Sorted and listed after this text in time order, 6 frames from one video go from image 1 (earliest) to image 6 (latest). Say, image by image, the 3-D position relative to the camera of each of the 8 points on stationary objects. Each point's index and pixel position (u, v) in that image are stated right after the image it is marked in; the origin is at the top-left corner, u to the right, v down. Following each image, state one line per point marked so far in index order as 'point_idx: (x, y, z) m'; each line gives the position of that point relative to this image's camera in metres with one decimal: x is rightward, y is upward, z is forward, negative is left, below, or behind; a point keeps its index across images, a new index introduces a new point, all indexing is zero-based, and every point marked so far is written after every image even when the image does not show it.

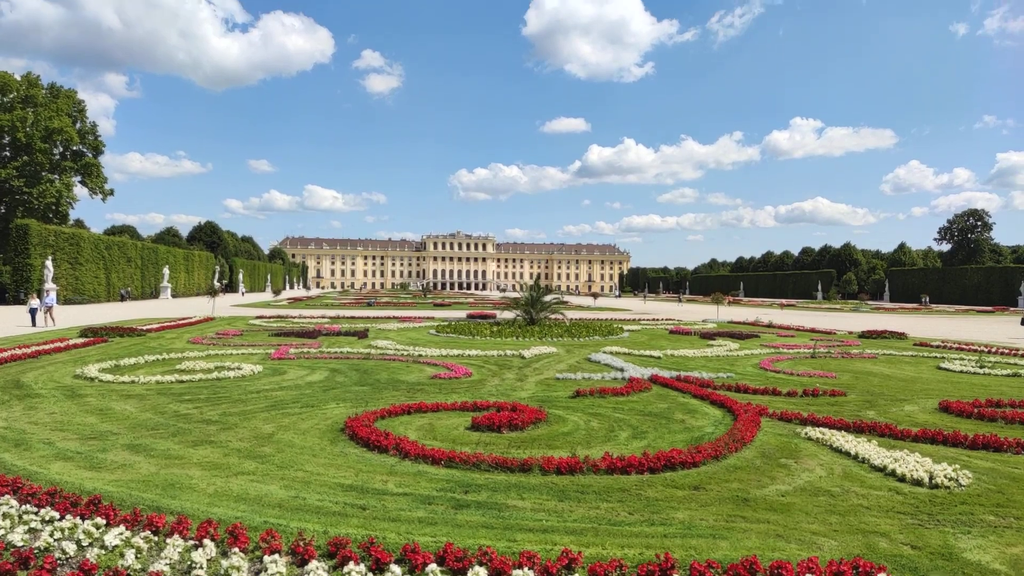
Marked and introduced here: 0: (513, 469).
0: (0.0, -1.4, +5.6) m
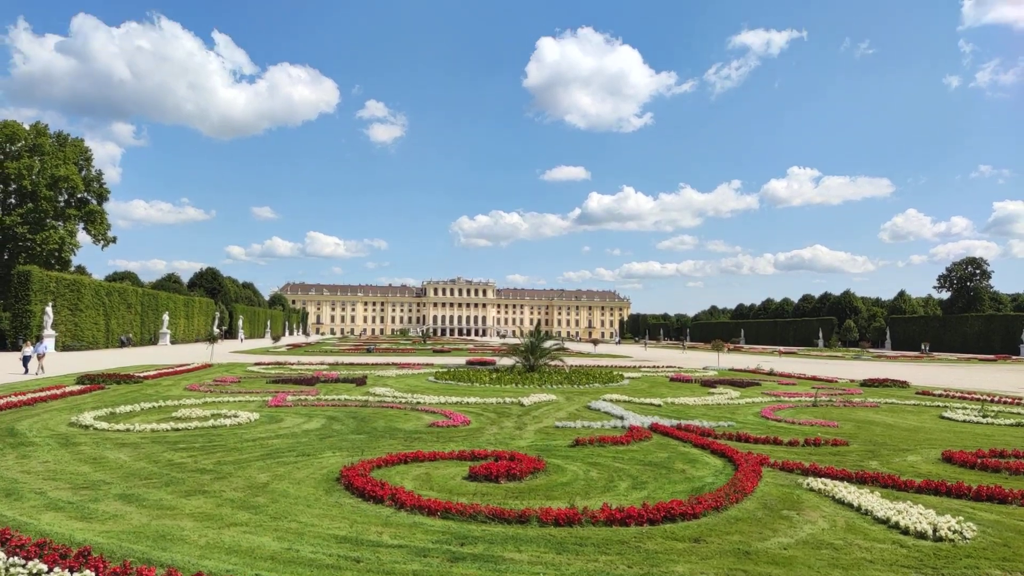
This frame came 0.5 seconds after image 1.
0: (0.0, -1.8, +5.5) m
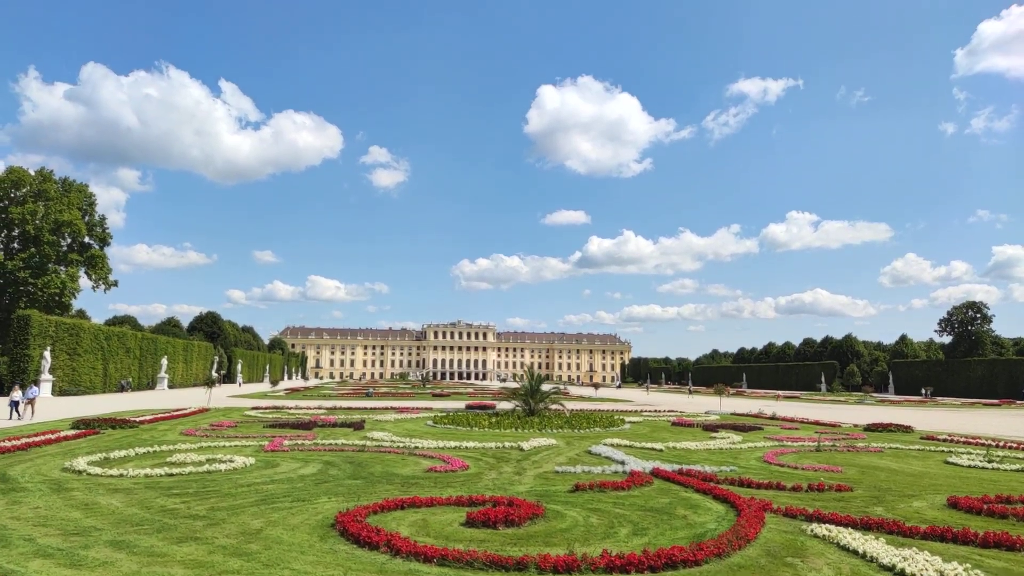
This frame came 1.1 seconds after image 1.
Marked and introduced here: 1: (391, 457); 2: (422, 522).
0: (0.0, -2.1, +5.3) m
1: (-2.2, -3.0, +12.5) m
2: (-0.9, -2.3, +6.9) m
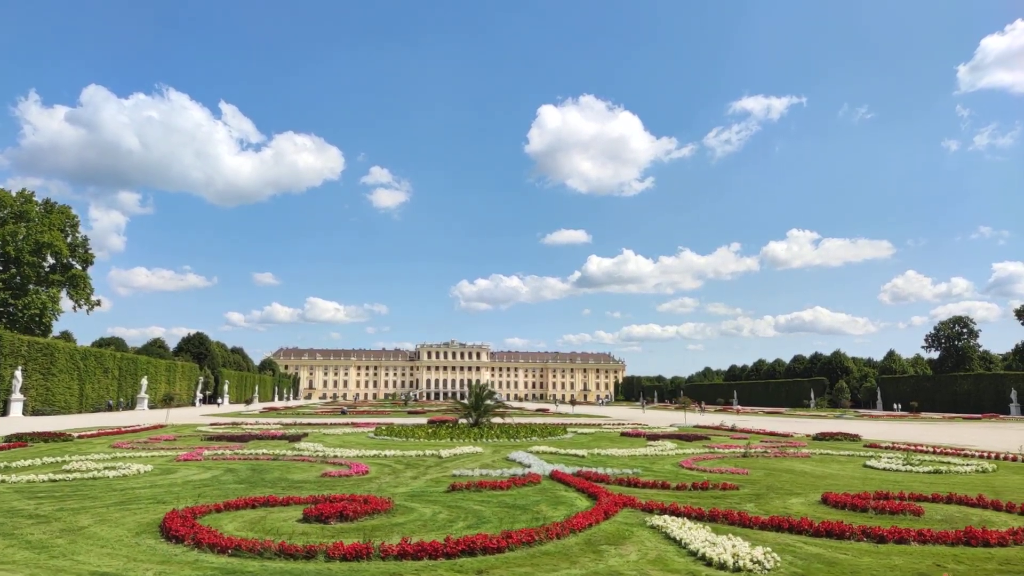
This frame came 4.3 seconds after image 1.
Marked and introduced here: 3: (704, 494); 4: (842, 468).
0: (-1.6, -2.0, +5.2) m
1: (-3.8, -3.1, +12.4) m
2: (-2.4, -2.2, +6.7) m
3: (+2.5, -2.6, +9.0) m
4: (+6.3, -3.4, +13.3) m
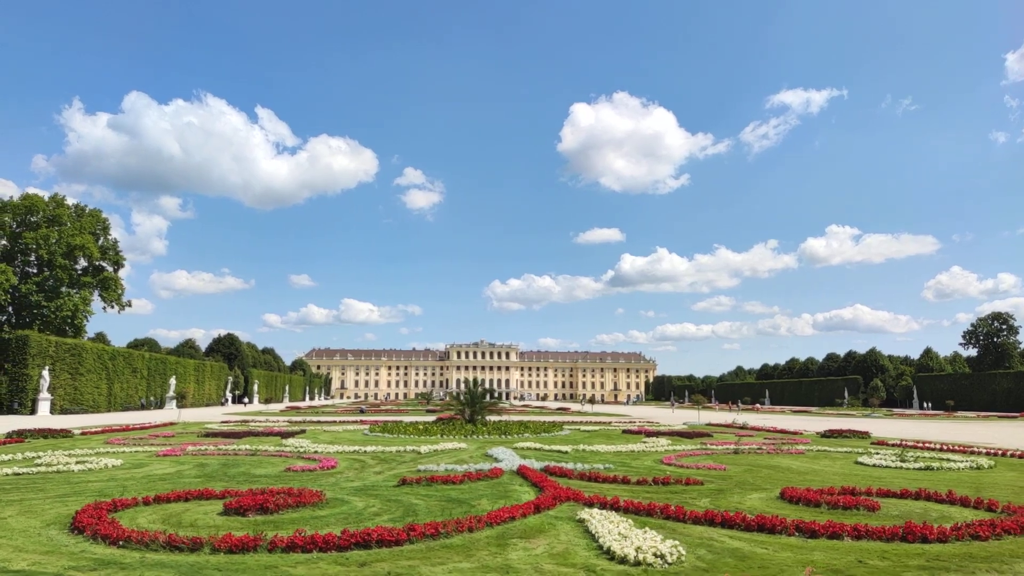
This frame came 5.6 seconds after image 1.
0: (-2.3, -1.9, +5.1) m
1: (-4.2, -3.0, +12.3) m
2: (-3.1, -2.1, +6.6) m
3: (+1.9, -2.5, +8.6) m
4: (+5.9, -3.2, +12.8) m
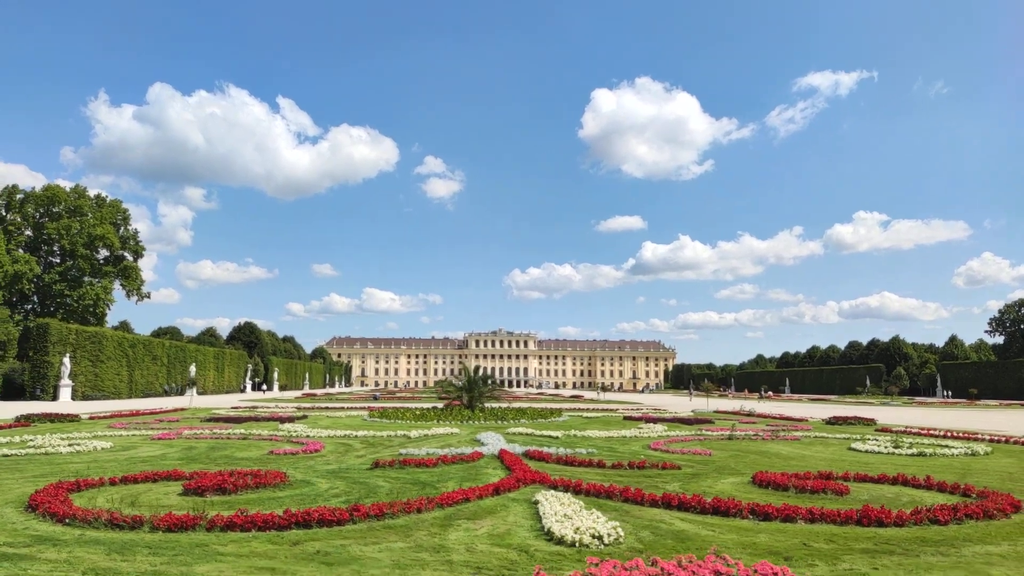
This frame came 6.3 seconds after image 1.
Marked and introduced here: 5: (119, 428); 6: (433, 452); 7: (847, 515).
0: (-2.8, -1.7, +5.1) m
1: (-4.5, -2.7, +12.4) m
2: (-3.5, -1.9, +6.7) m
3: (+1.5, -2.3, +8.6) m
4: (+5.6, -2.9, +12.7) m
5: (-9.7, -3.4, +17.0) m
6: (-1.2, -2.5, +10.8) m
7: (+2.6, -1.8, +5.5) m
